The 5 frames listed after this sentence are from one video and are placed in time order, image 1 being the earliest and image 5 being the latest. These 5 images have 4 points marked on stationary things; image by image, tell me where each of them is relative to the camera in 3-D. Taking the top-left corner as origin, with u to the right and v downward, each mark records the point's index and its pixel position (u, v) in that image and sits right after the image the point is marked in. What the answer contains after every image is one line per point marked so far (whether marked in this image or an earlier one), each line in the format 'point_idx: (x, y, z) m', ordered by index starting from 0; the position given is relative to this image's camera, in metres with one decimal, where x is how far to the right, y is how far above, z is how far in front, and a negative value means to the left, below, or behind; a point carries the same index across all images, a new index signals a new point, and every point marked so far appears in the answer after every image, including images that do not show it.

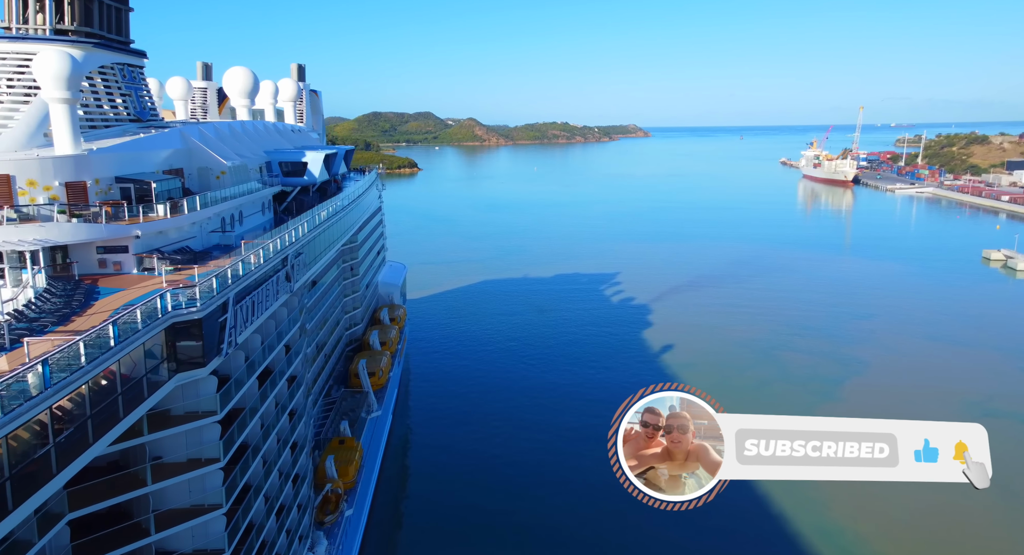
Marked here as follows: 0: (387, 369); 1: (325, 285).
0: (-3.1, -2.3, +16.0) m
1: (-4.3, -0.2, +14.8) m
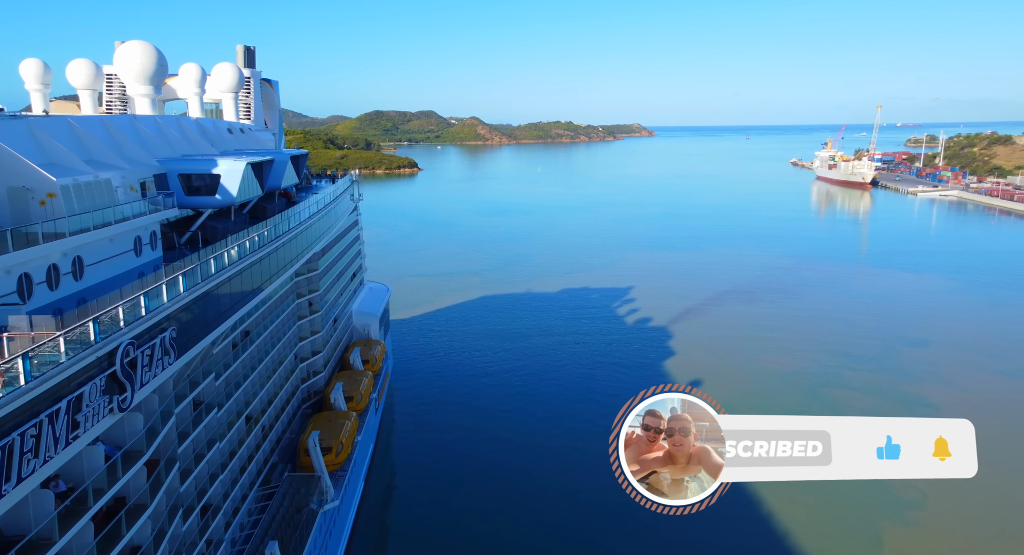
0: (-3.1, -3.0, +12.4) m
1: (-4.3, -1.0, +11.1) m
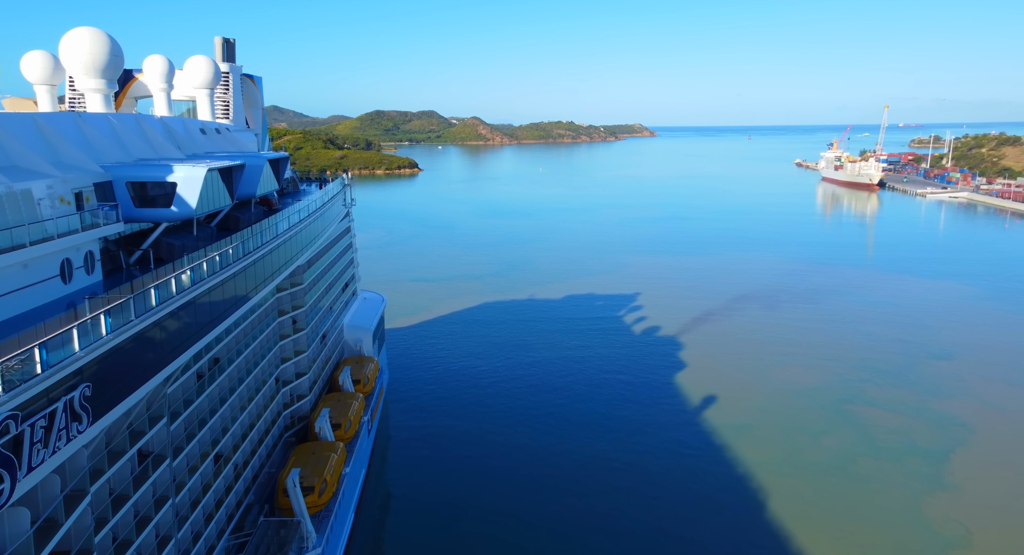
0: (-3.0, -3.3, +11.1) m
1: (-4.2, -1.3, +9.9) m
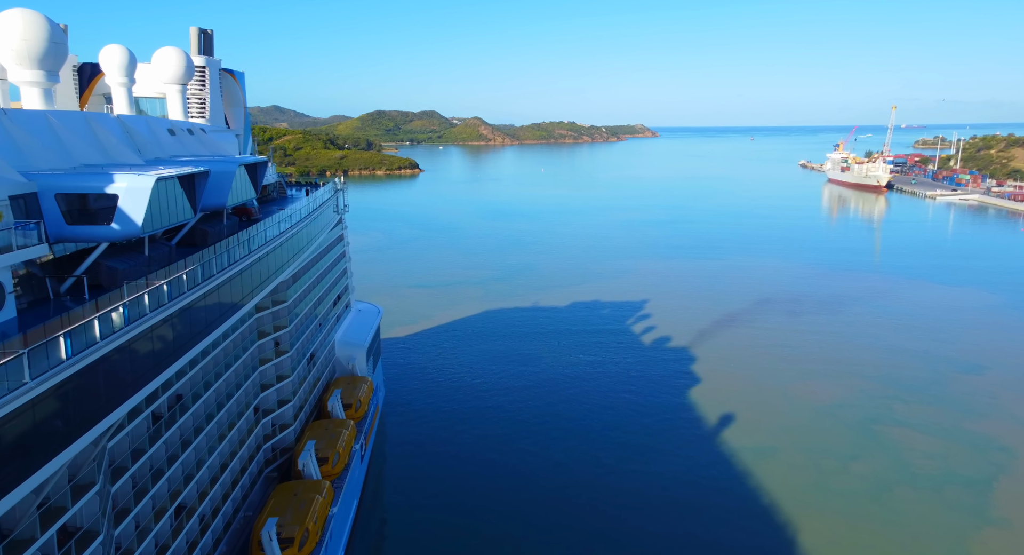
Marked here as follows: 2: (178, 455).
0: (-2.9, -3.6, +9.8) m
1: (-4.1, -1.6, +8.6) m
2: (-4.0, -2.2, +8.0) m
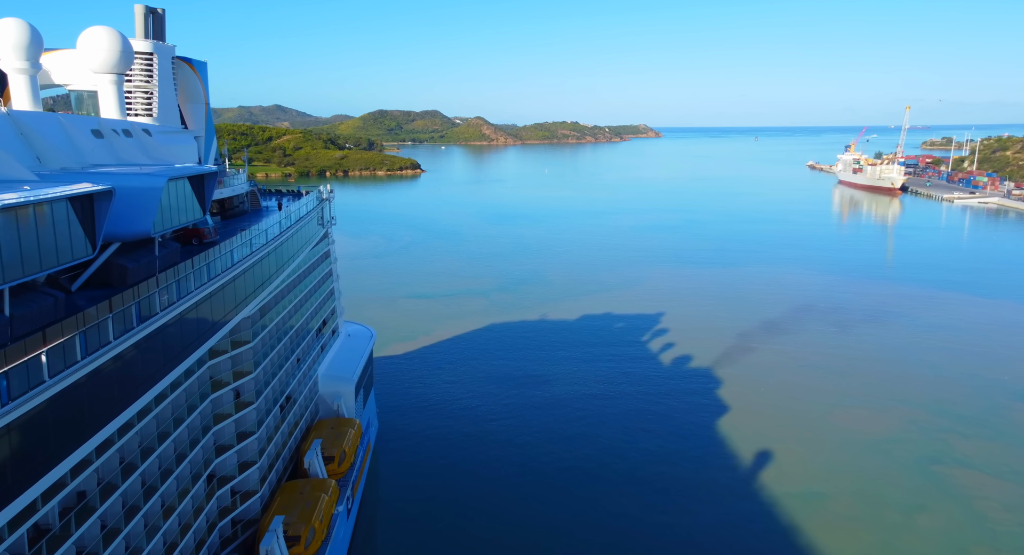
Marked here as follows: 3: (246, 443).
0: (-2.7, -4.1, +7.7) m
1: (-3.9, -2.1, +6.5) m
2: (-3.8, -2.7, +5.9) m
3: (-3.8, -2.4, +9.4) m
